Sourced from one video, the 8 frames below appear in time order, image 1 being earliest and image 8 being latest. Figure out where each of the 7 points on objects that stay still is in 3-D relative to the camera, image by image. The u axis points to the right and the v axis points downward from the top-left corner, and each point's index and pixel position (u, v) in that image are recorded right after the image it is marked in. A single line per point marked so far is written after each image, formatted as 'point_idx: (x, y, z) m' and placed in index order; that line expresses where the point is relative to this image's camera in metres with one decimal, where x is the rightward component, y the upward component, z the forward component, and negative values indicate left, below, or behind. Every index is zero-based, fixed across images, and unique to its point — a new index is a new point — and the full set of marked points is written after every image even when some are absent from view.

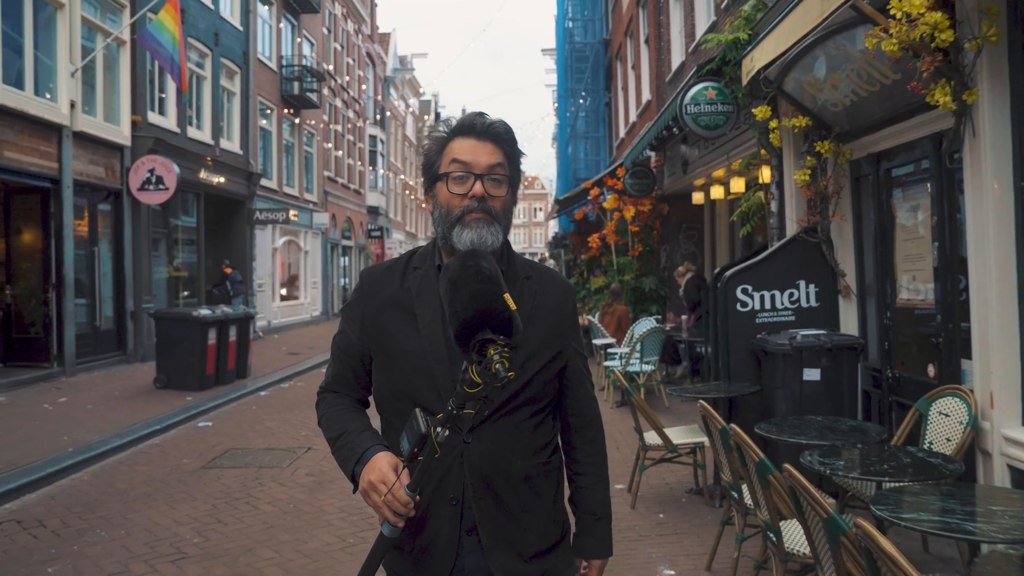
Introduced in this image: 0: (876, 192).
0: (+2.1, +0.6, +4.8) m
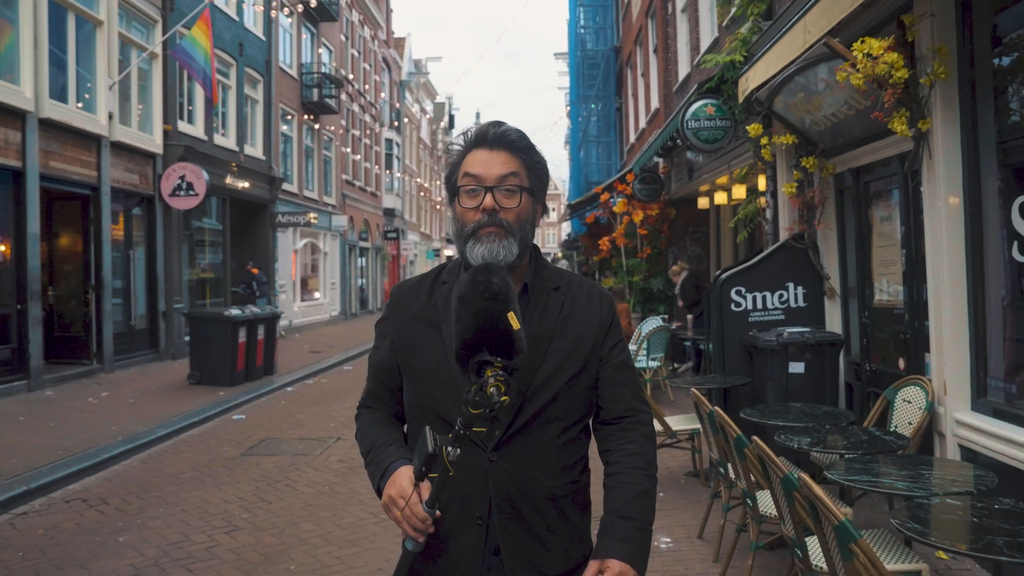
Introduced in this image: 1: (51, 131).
0: (+2.2, +0.5, +5.3) m
1: (-5.7, +1.9, +10.6) m
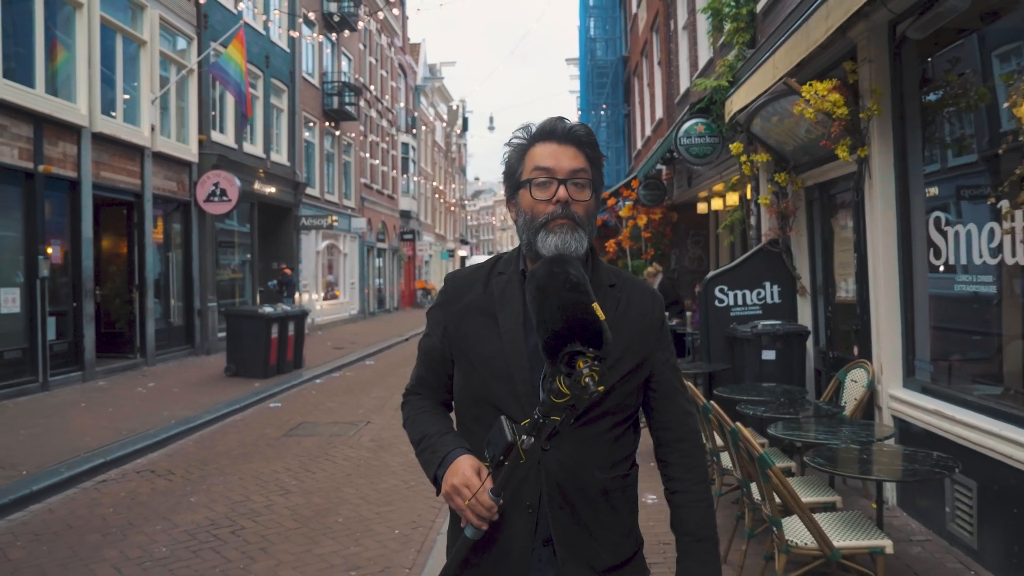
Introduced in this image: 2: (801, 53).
0: (+2.2, +0.6, +6.2) m
1: (-5.5, +1.9, +11.5) m
2: (+1.7, +1.4, +5.1) m
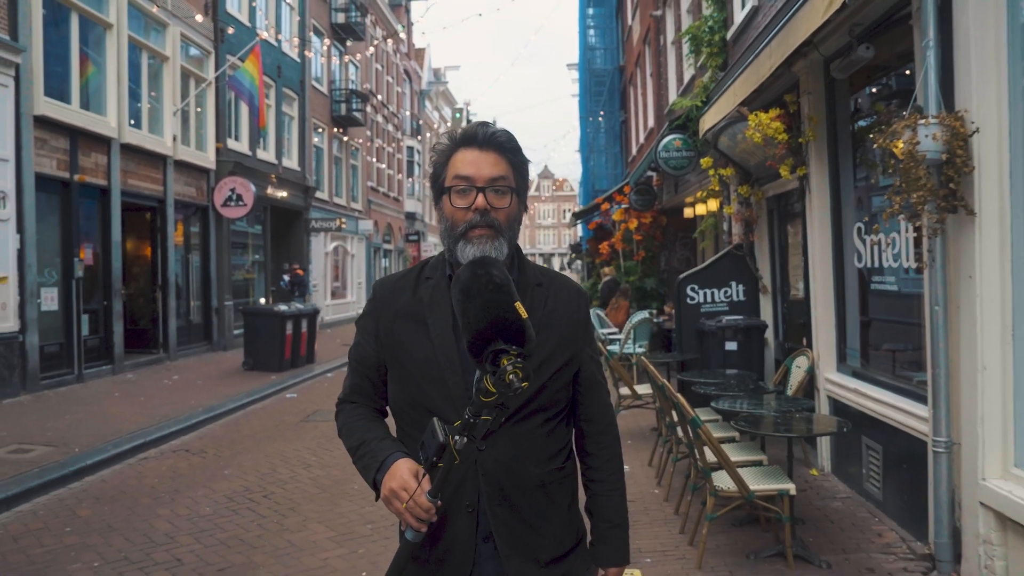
0: (+2.2, +0.6, +7.0) m
1: (-5.5, +2.0, +12.4) m
2: (+1.7, +1.4, +6.0) m
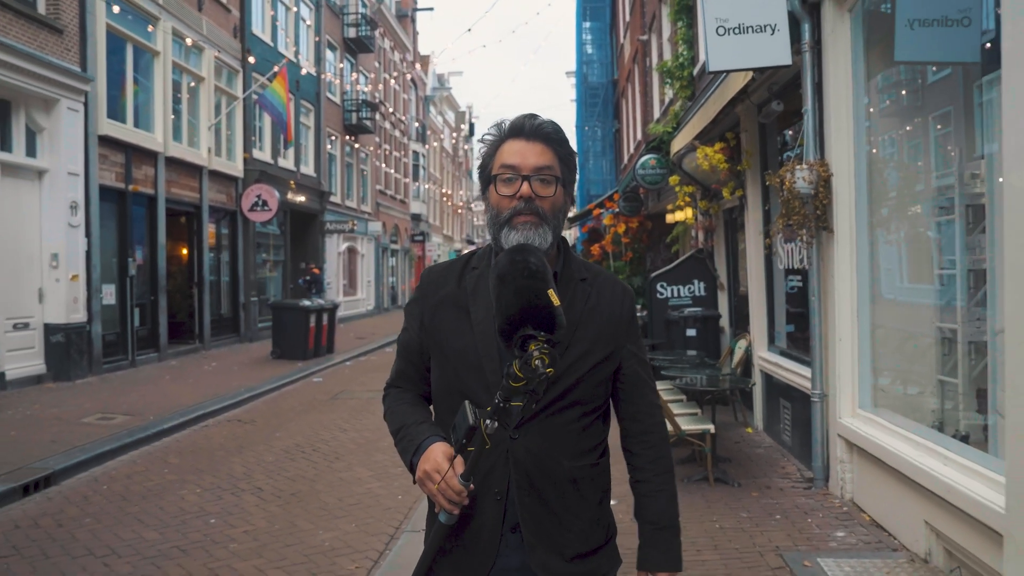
0: (+2.2, +0.6, +8.5) m
1: (-5.5, +2.0, +13.9) m
2: (+1.7, +1.4, +7.5) m
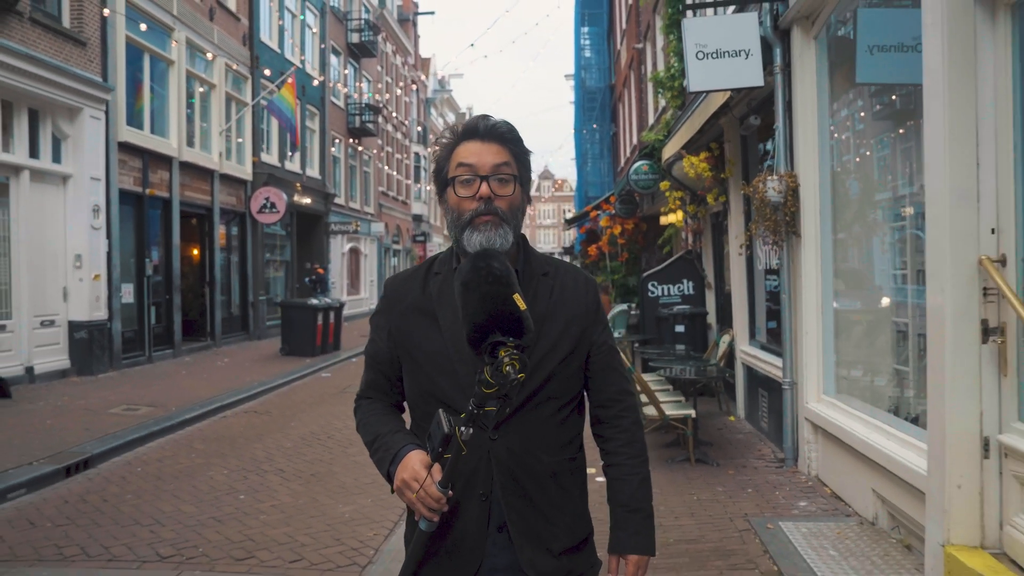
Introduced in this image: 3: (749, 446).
0: (+2.2, +0.6, +9.1) m
1: (-5.5, +2.0, +14.5) m
2: (+1.7, +1.5, +8.1) m
3: (+1.8, -1.2, +6.6) m
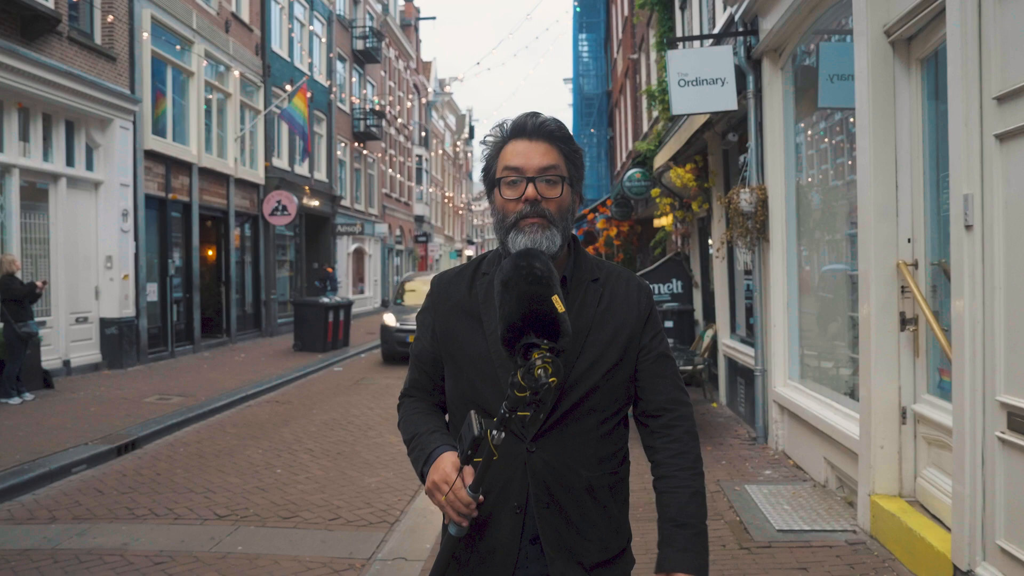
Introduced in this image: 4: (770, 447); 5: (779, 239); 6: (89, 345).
0: (+2.2, +0.6, +9.9) m
1: (-5.5, +2.0, +15.3) m
2: (+1.7, +1.5, +8.9) m
3: (+1.9, -1.2, +7.4) m
4: (+2.0, -1.2, +6.5) m
5: (+2.0, +0.4, +6.5) m
6: (-5.7, -0.8, +11.6) m
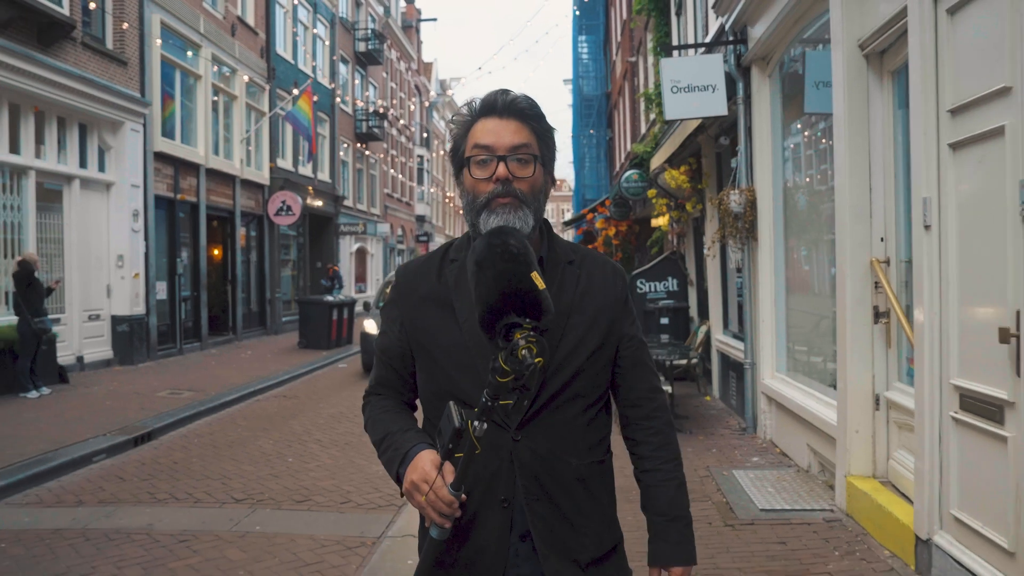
0: (+2.2, +0.6, +10.2) m
1: (-5.5, +2.1, +15.6) m
2: (+1.7, +1.5, +9.2) m
3: (+1.9, -1.2, +7.7) m
4: (+2.0, -1.2, +6.8) m
5: (+2.0, +0.4, +6.8) m
6: (-5.7, -0.7, +11.9) m
